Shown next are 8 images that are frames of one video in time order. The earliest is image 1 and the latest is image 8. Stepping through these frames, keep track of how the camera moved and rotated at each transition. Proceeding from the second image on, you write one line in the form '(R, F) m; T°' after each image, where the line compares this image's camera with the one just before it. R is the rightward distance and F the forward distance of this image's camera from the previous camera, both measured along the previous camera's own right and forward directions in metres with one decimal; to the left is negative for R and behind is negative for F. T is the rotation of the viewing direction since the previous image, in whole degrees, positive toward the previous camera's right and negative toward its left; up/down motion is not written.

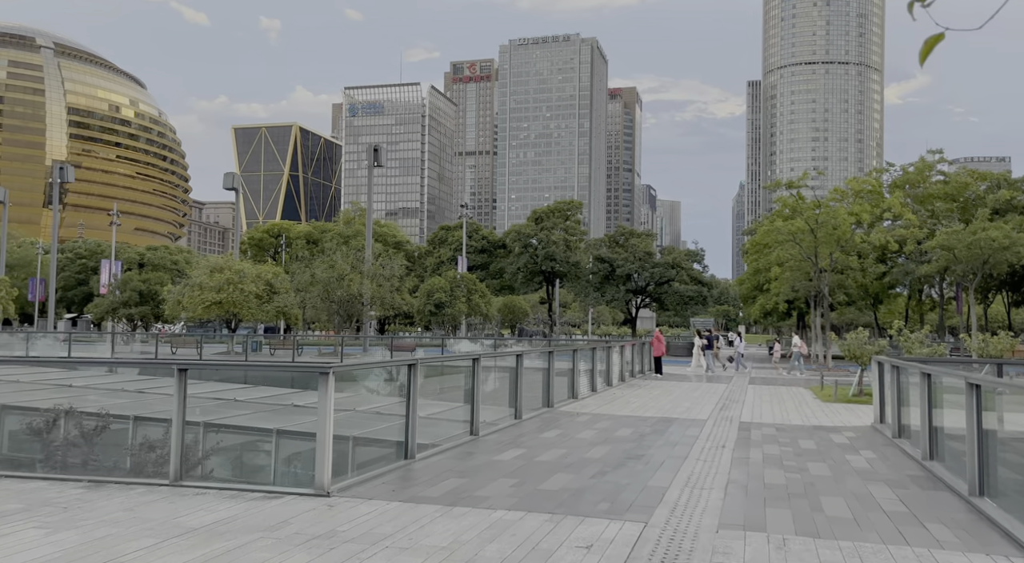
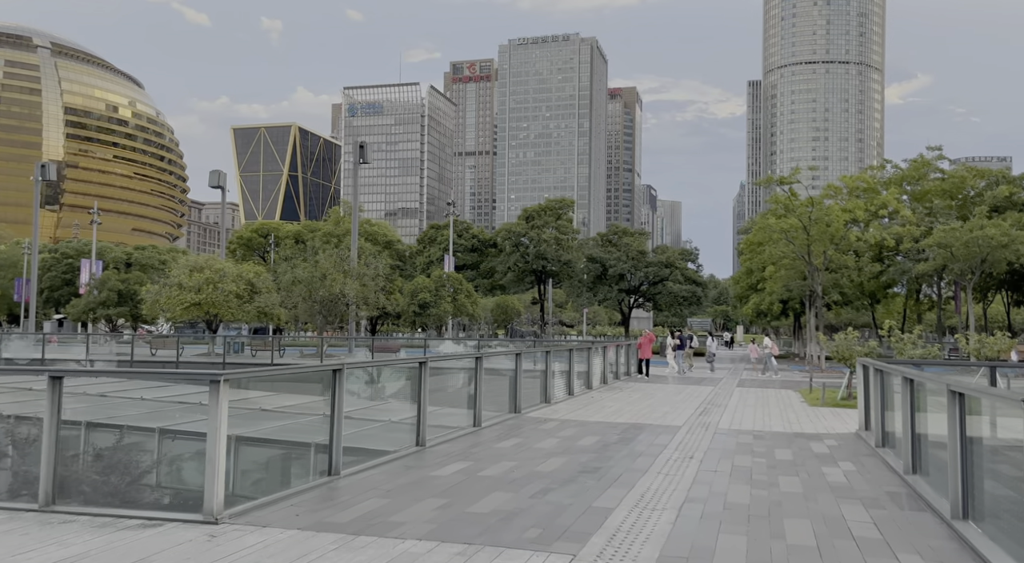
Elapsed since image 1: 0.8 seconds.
(+0.5, +0.7) m; 0°
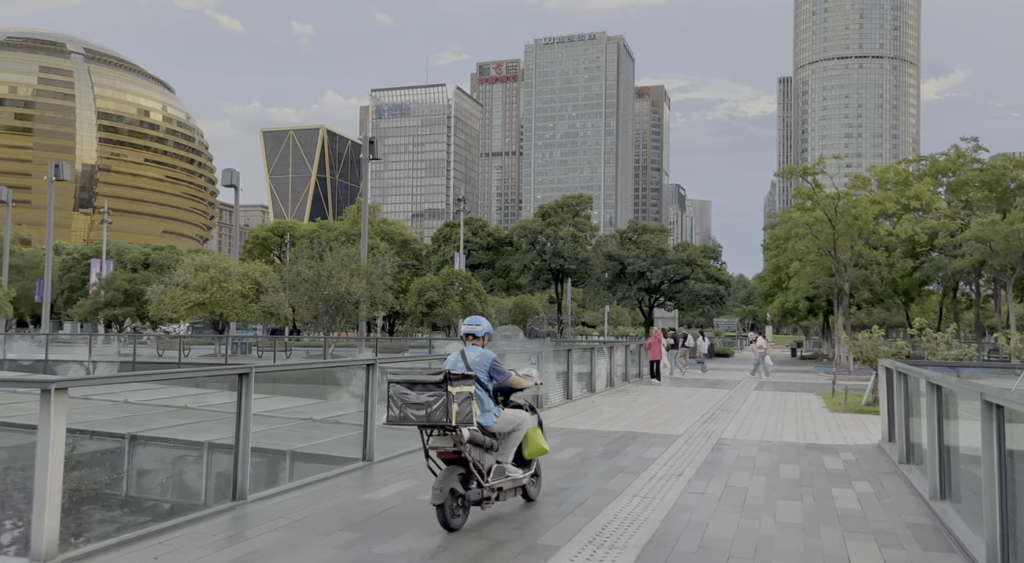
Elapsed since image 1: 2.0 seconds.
(+0.6, +1.1) m; -2°
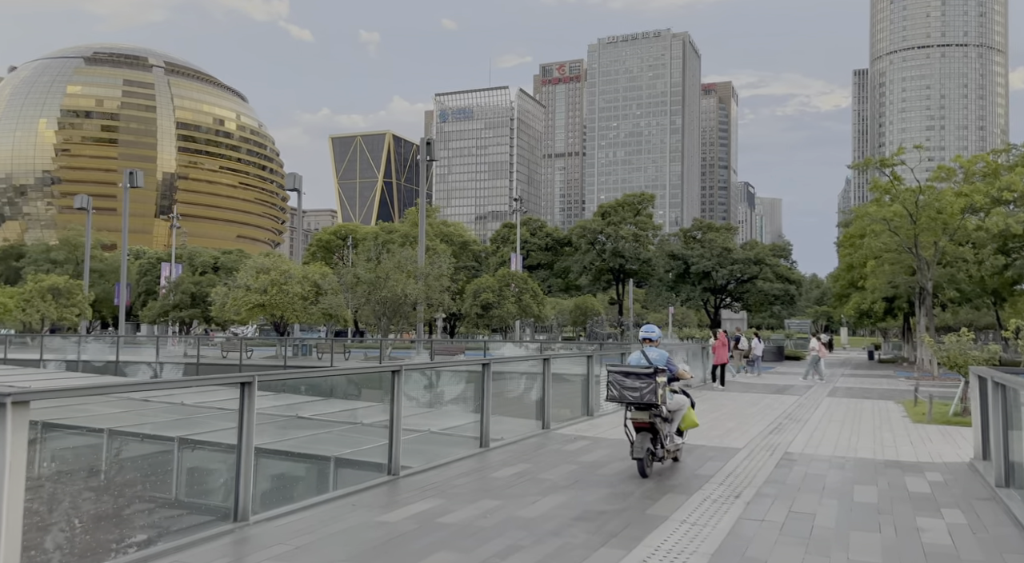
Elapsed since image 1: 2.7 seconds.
(+0.2, +0.6) m; -5°
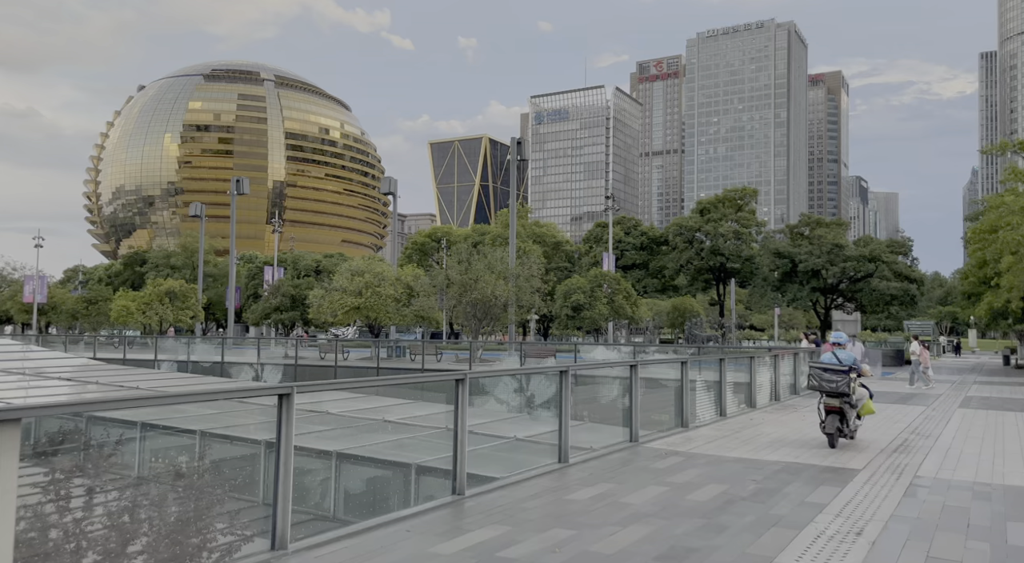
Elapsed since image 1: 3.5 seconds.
(+0.2, +0.8) m; -7°
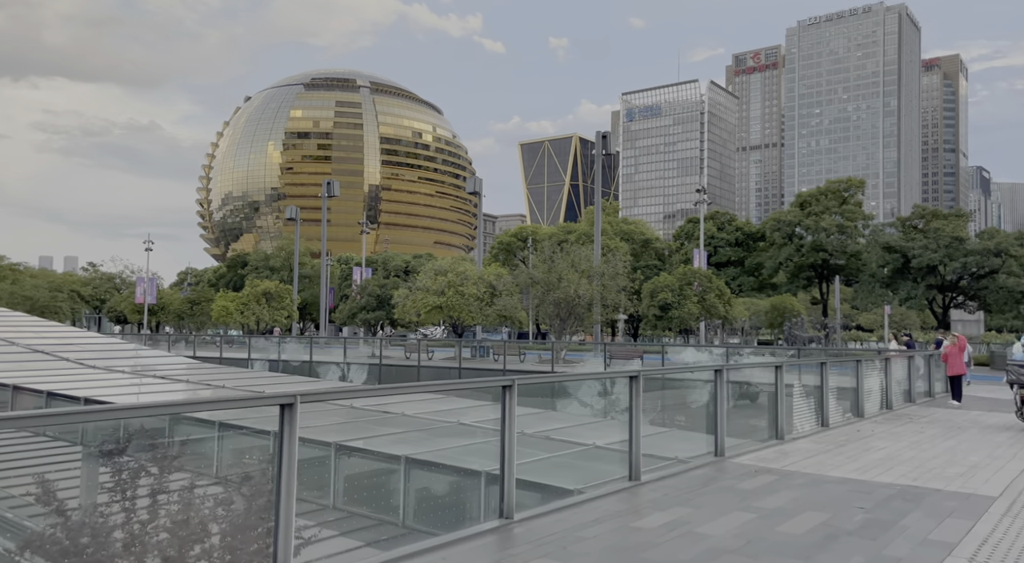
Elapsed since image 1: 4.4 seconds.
(+0.2, +0.8) m; -7°
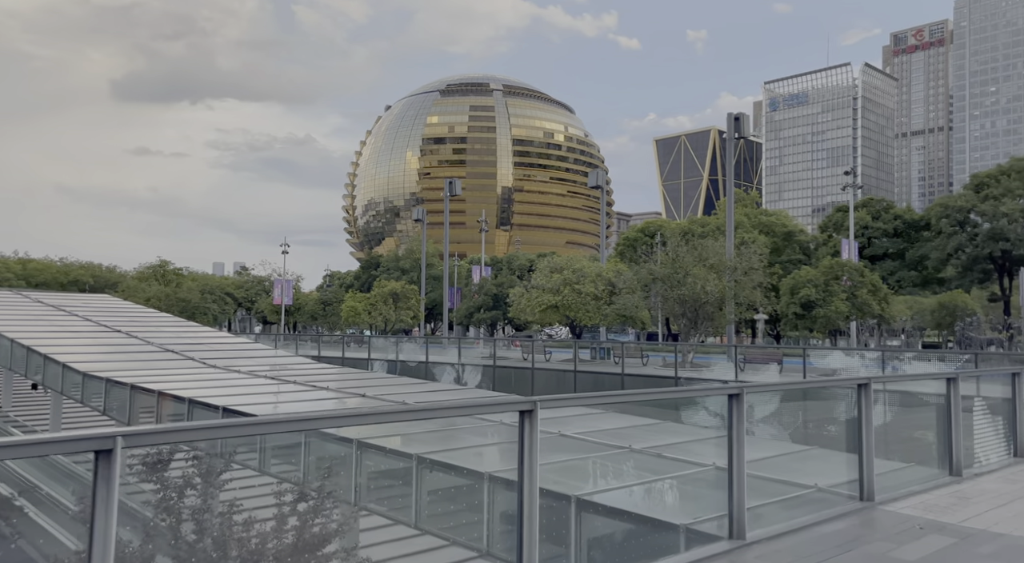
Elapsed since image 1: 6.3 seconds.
(+0.5, +1.8) m; -10°
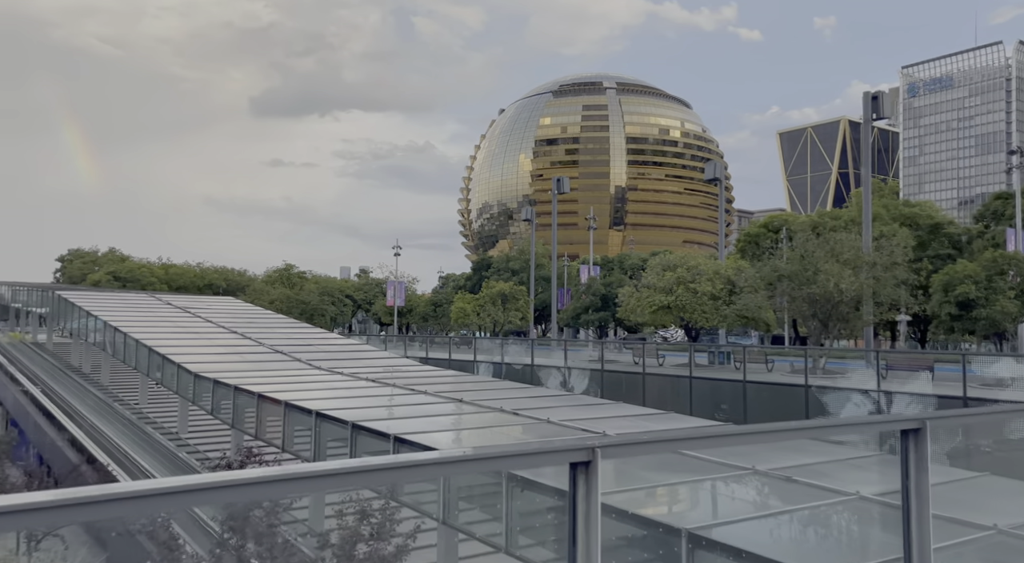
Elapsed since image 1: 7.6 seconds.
(+0.2, +1.4) m; -8°
